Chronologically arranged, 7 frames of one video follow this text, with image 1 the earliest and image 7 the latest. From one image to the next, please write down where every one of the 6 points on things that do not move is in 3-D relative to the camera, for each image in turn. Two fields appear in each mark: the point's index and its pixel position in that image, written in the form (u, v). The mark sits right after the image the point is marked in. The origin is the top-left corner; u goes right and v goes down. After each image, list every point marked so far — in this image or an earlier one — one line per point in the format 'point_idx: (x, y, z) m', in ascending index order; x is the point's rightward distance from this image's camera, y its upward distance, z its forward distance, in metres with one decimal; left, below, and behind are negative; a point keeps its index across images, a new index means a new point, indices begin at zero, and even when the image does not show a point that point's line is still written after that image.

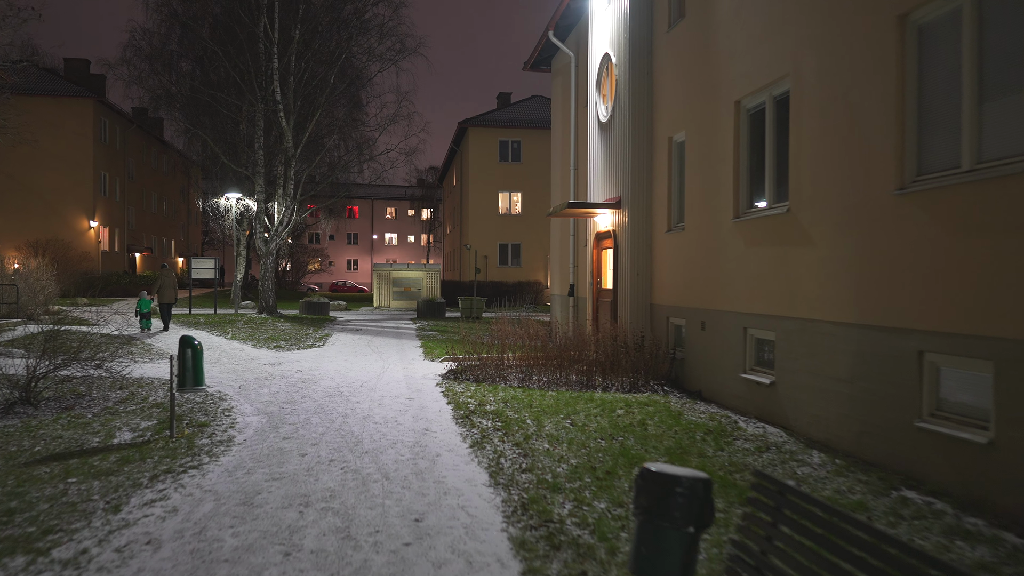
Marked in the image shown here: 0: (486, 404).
0: (-0.2, -1.1, +8.7) m
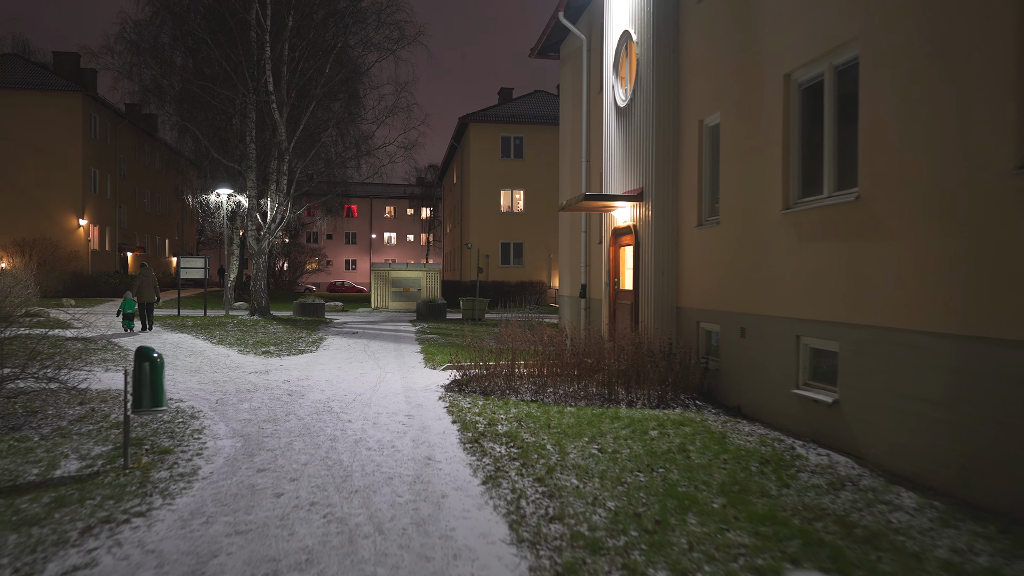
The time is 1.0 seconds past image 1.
0: (-0.1, -1.1, +7.6) m
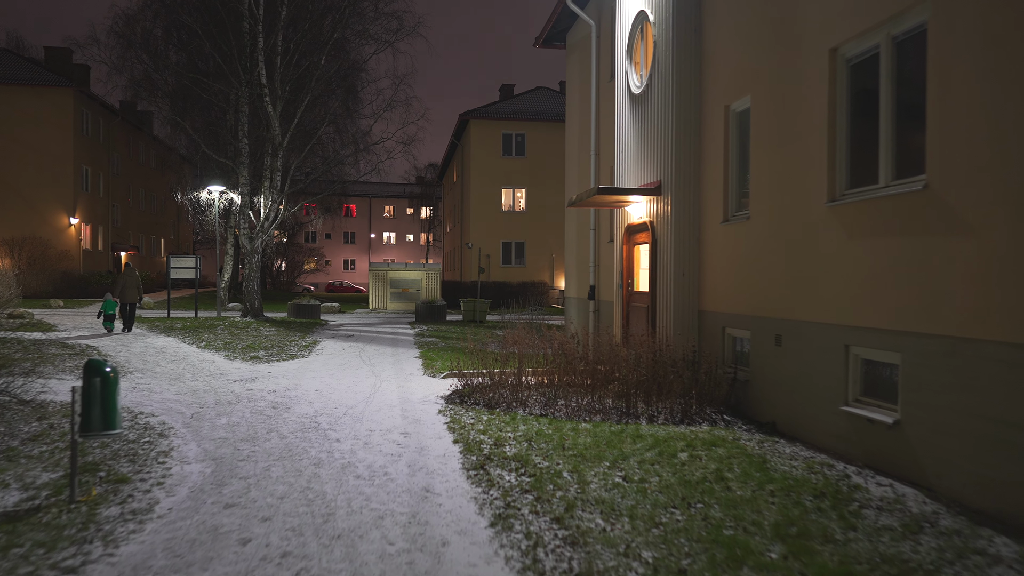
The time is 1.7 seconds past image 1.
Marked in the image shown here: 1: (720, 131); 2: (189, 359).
0: (0.0, -1.1, +6.7) m
1: (+1.9, +1.5, +8.9) m
2: (-4.4, -1.0, +13.1) m
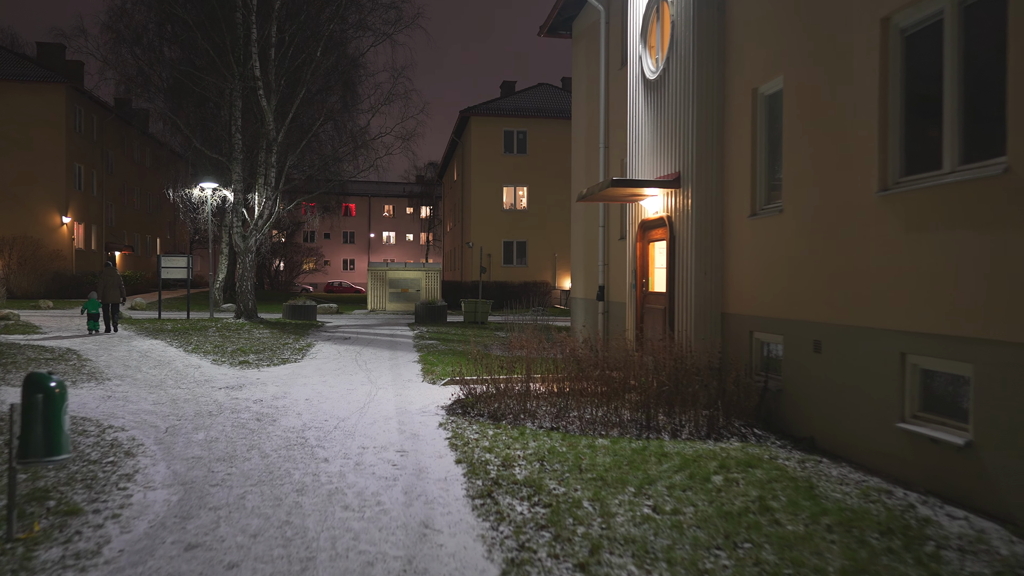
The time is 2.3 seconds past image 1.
0: (0.0, -1.1, +5.9) m
1: (+2.0, +1.5, +8.2) m
2: (-4.3, -1.0, +12.3) m
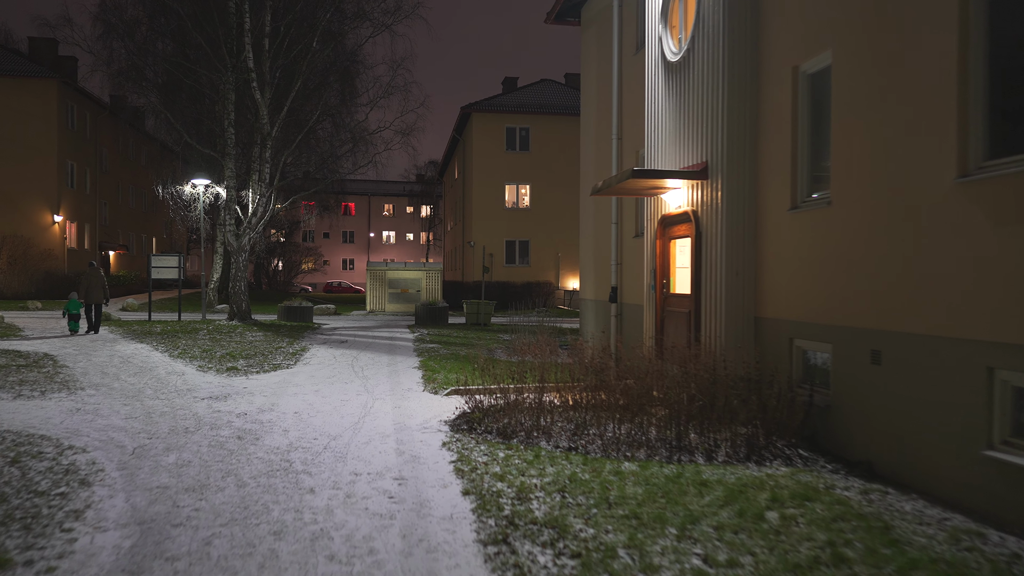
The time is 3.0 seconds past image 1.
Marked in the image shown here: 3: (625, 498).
0: (+0.1, -1.1, +5.1) m
1: (+2.1, +1.4, +7.3) m
2: (-4.3, -1.0, +11.5) m
3: (+0.6, -1.1, +5.1) m
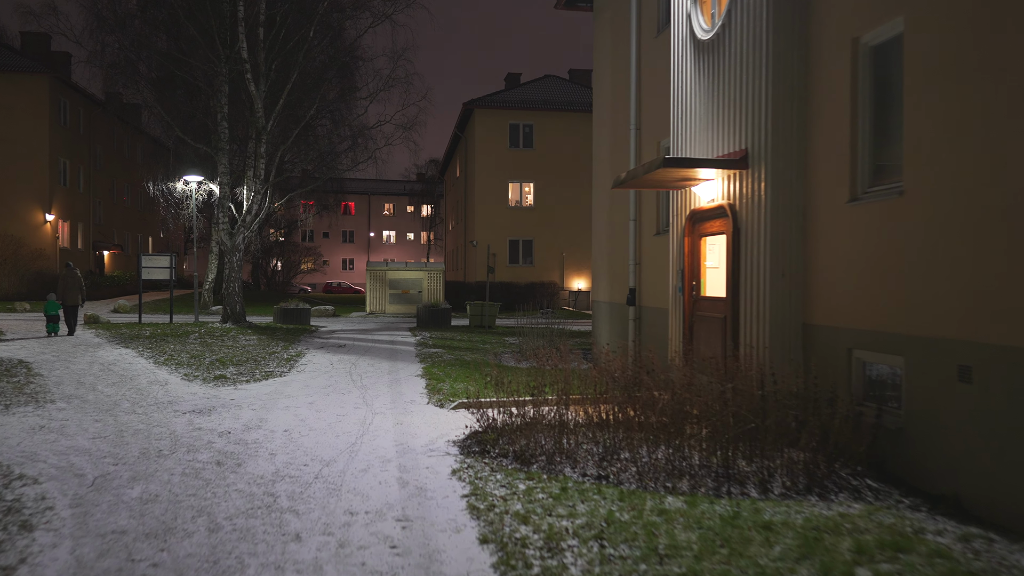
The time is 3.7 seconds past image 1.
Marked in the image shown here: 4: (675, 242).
0: (+0.2, -1.1, +4.2) m
1: (+2.2, +1.4, +6.4) m
2: (-4.1, -1.0, +10.6) m
3: (+0.7, -1.1, +4.2) m
4: (+1.6, +0.5, +9.2) m
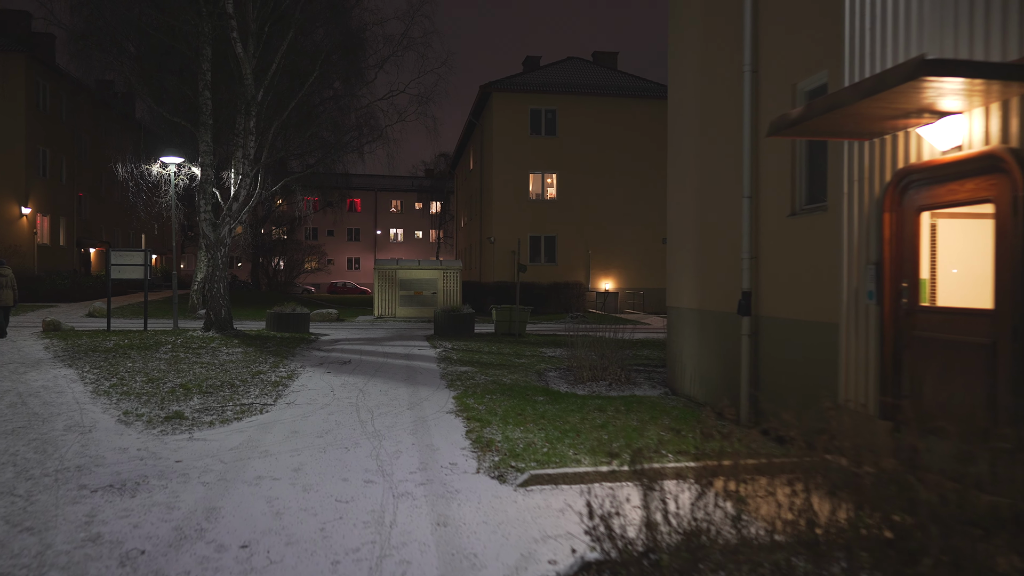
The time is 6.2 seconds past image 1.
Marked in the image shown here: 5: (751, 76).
0: (+0.8, -1.2, +0.9) m
1: (+2.8, +1.4, +3.2) m
2: (-3.5, -1.0, +7.4) m
3: (+1.3, -1.2, +0.9) m
4: (+2.2, +0.4, +6.0) m
5: (+2.1, +1.8, +8.2) m
